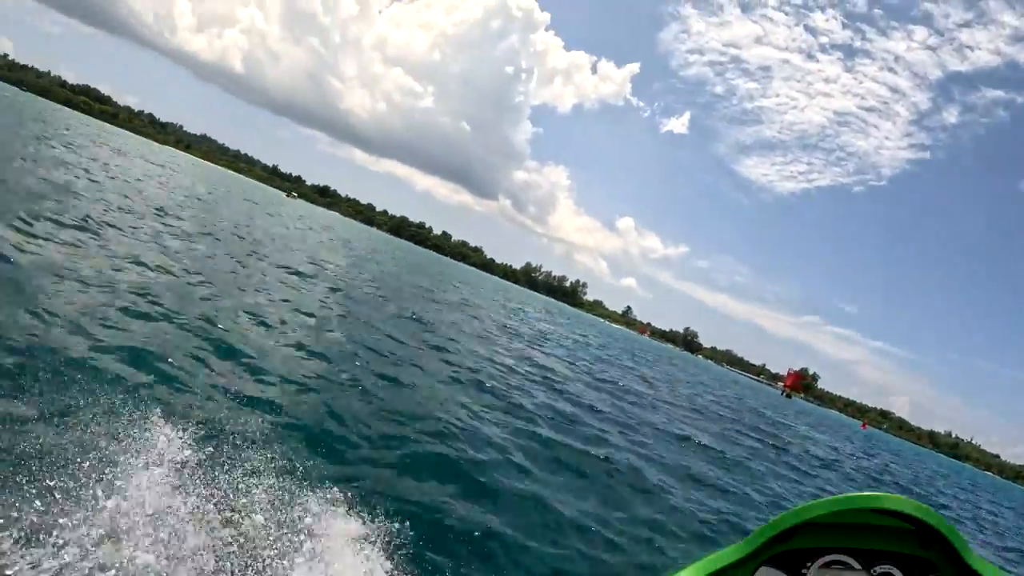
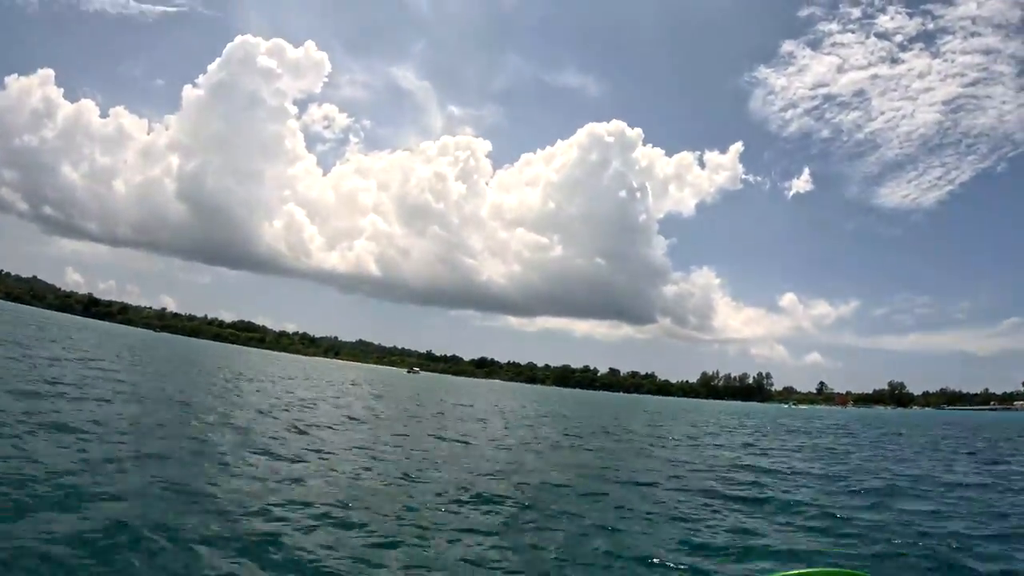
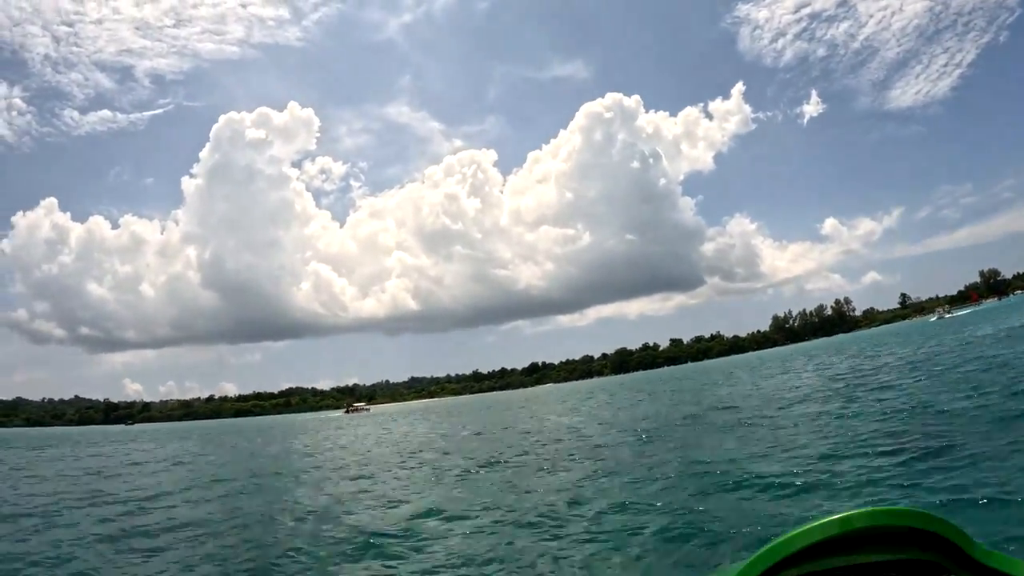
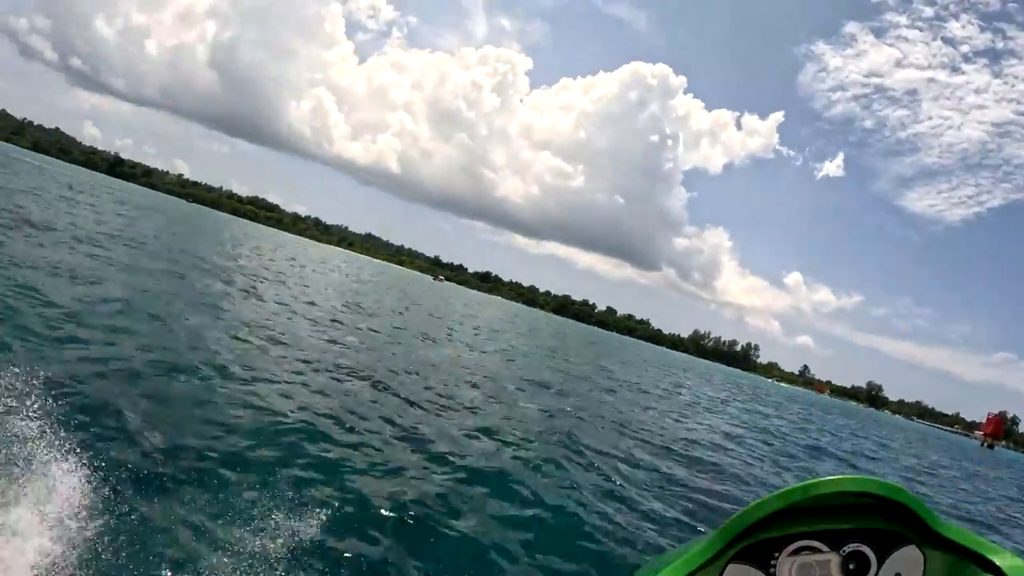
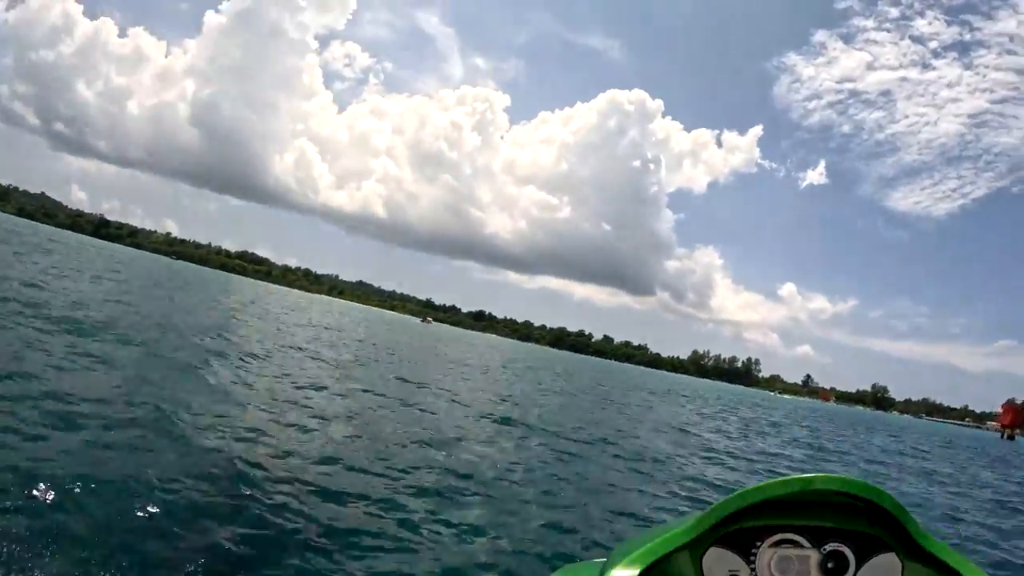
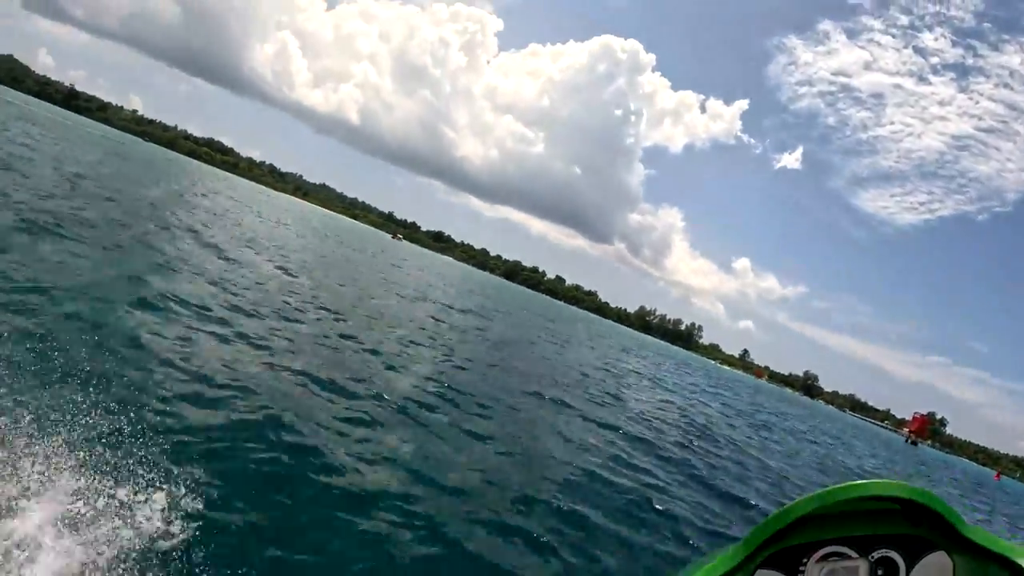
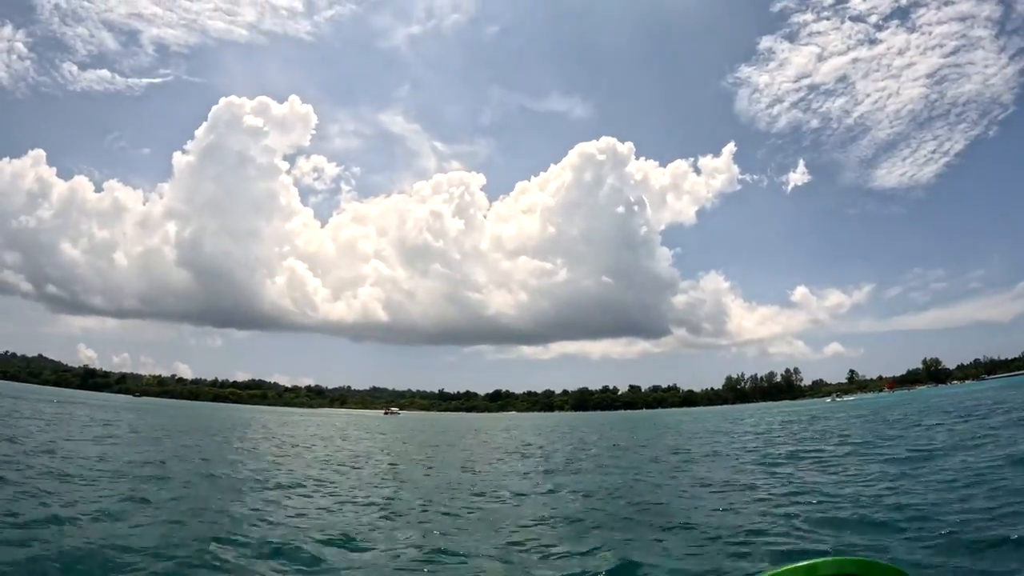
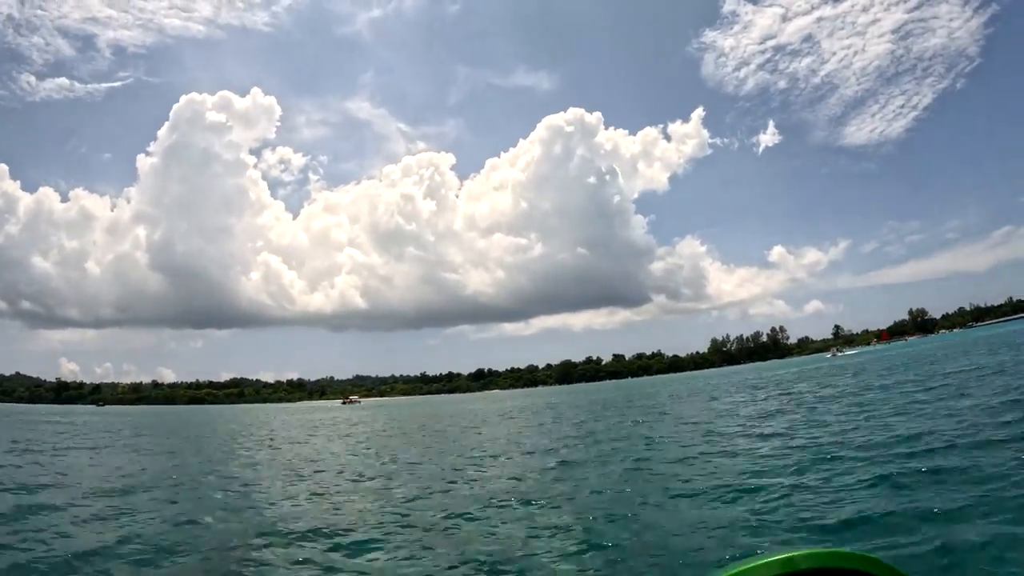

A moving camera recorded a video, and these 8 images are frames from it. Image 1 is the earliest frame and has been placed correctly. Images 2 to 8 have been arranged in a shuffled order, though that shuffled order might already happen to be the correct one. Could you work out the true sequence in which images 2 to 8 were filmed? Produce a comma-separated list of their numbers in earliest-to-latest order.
6, 4, 5, 2, 7, 8, 3
